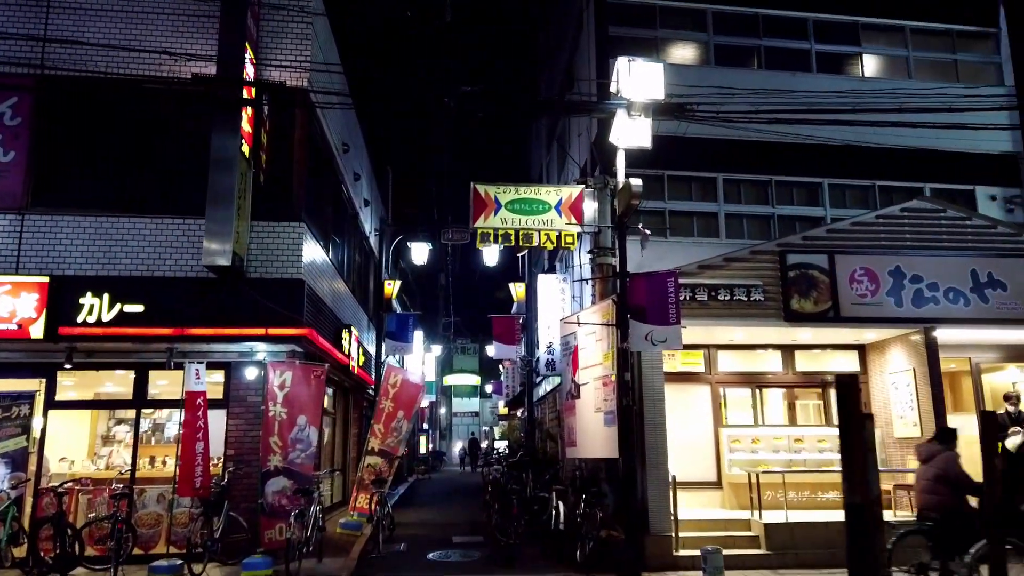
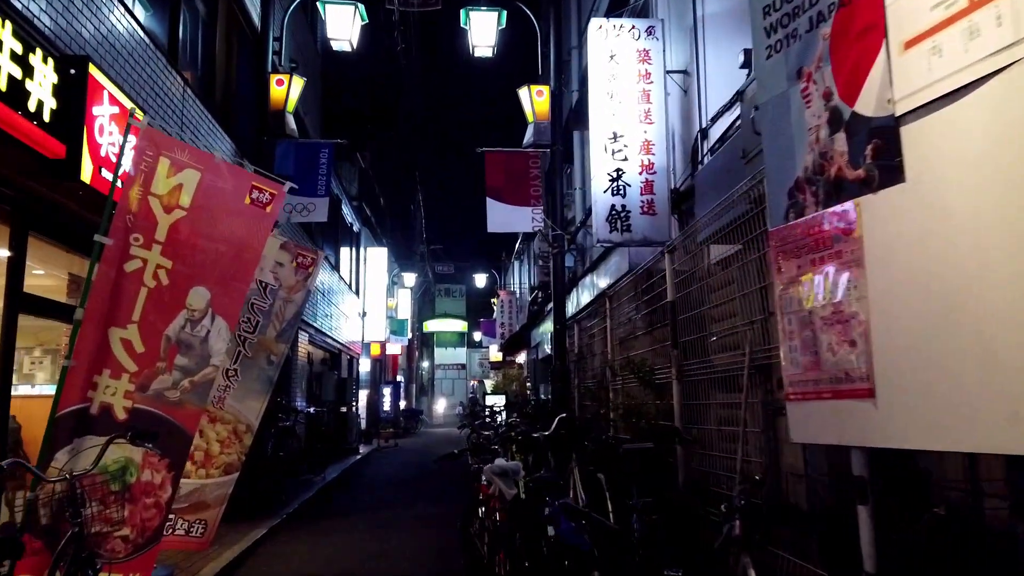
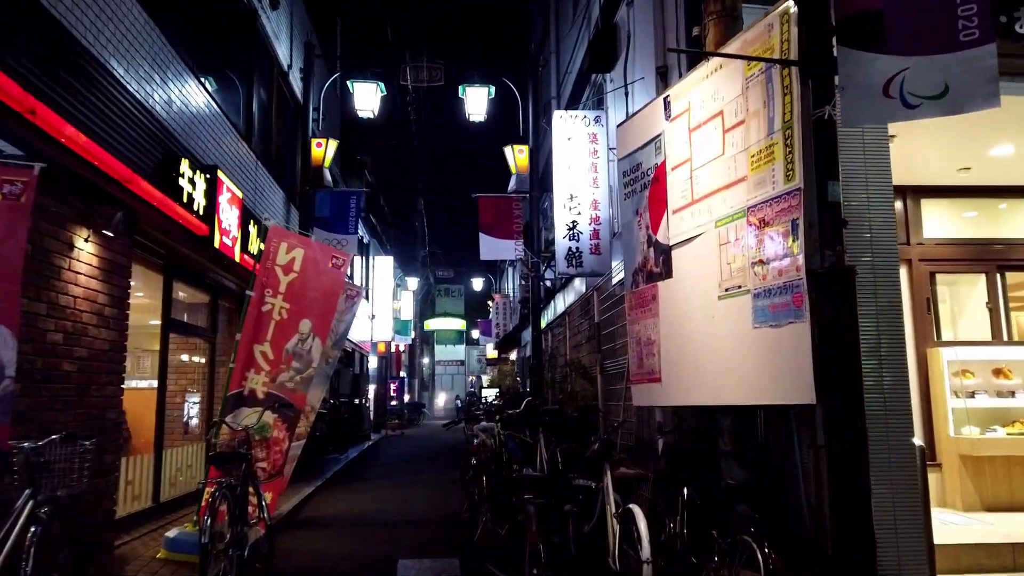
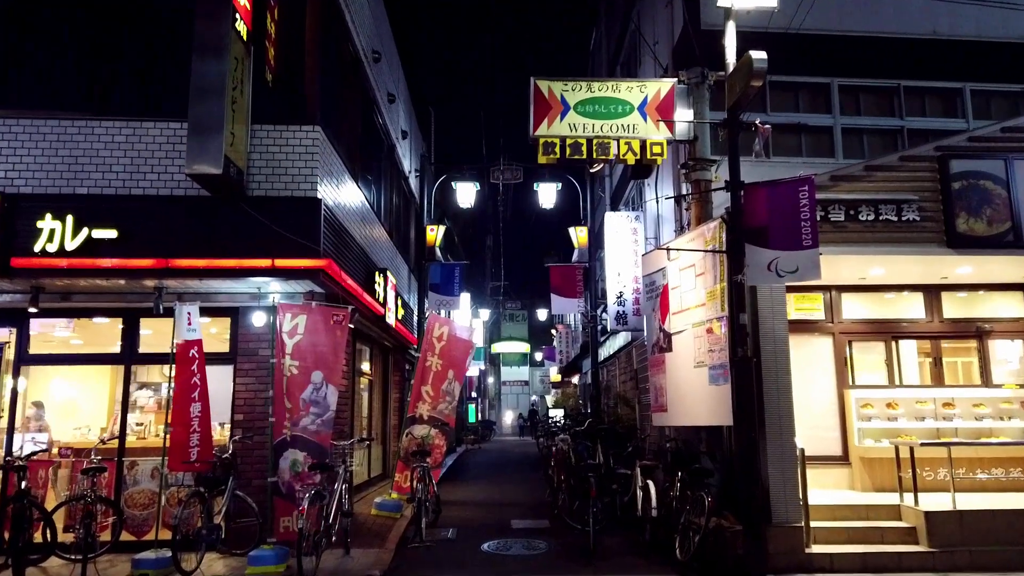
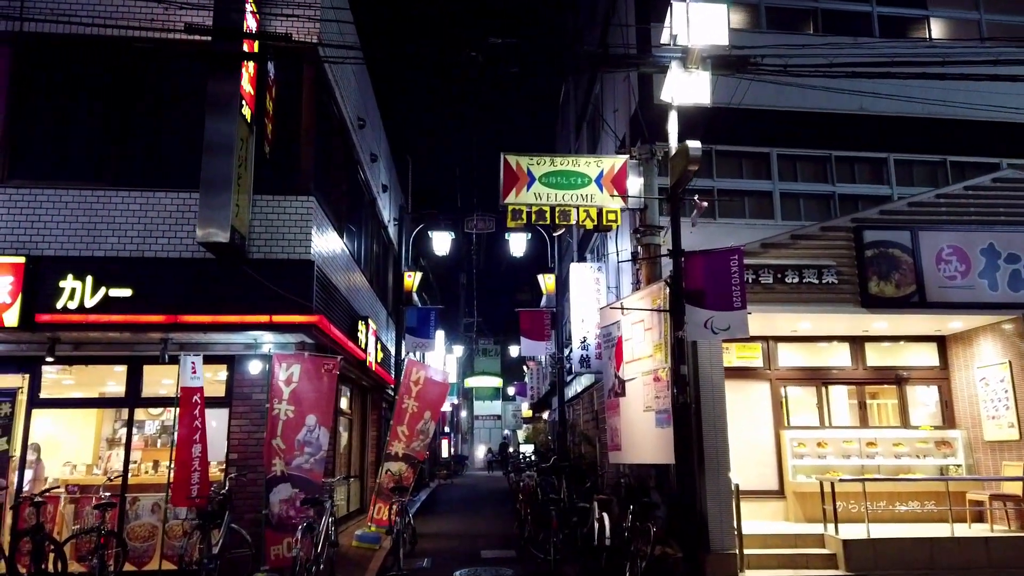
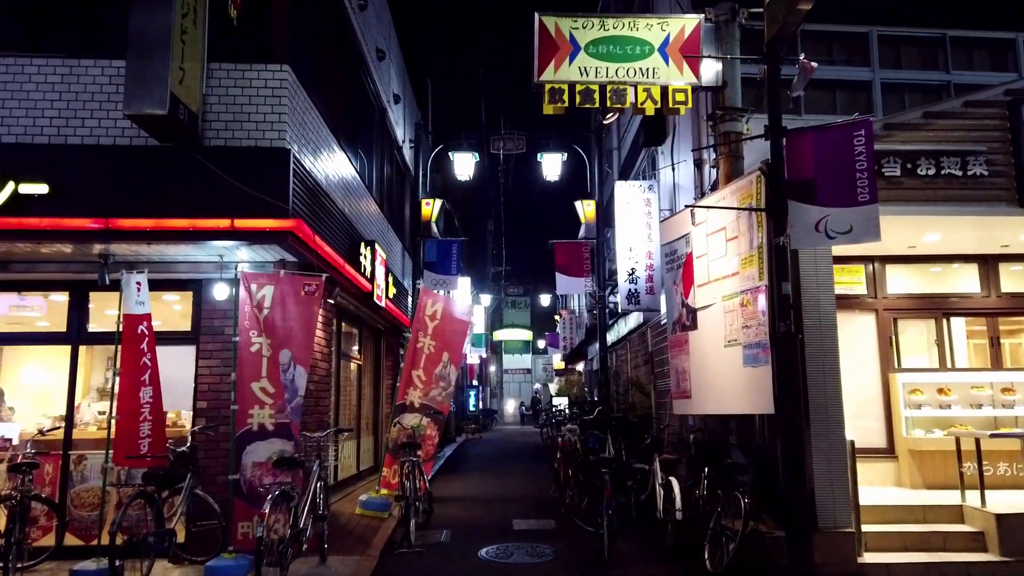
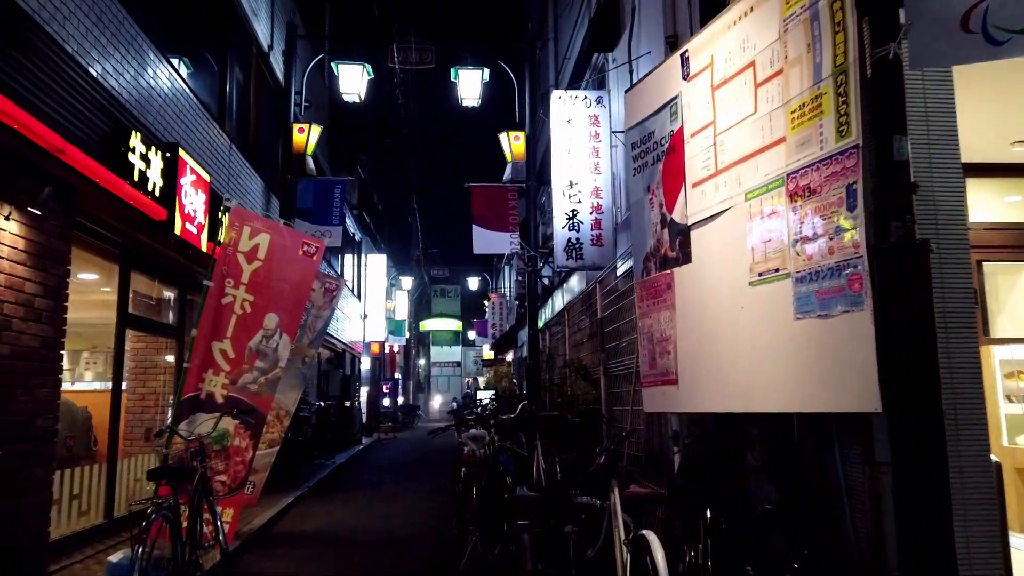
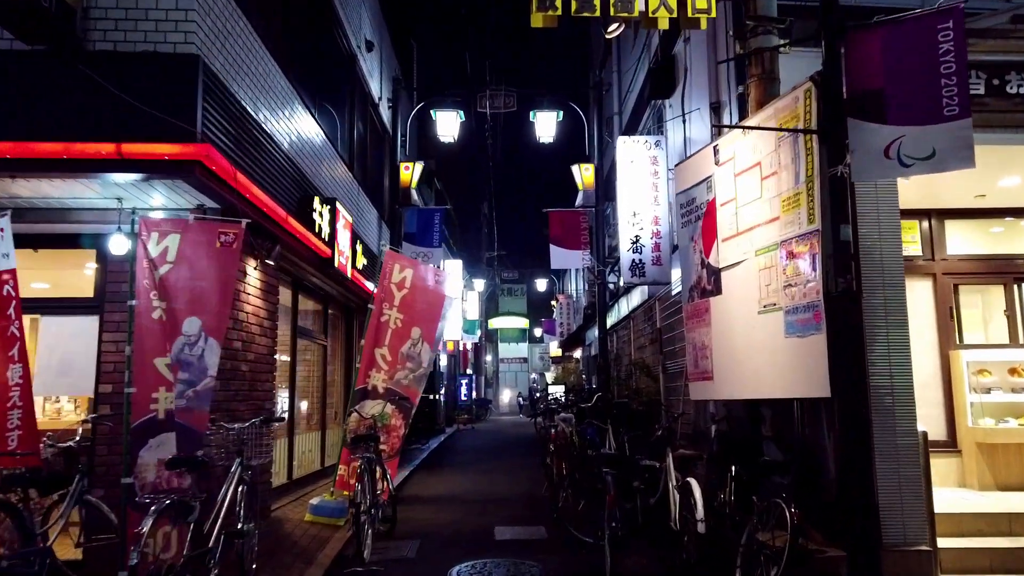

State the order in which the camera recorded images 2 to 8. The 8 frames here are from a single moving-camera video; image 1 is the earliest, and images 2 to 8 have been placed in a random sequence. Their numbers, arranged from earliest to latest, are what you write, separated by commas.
5, 4, 6, 8, 3, 7, 2
